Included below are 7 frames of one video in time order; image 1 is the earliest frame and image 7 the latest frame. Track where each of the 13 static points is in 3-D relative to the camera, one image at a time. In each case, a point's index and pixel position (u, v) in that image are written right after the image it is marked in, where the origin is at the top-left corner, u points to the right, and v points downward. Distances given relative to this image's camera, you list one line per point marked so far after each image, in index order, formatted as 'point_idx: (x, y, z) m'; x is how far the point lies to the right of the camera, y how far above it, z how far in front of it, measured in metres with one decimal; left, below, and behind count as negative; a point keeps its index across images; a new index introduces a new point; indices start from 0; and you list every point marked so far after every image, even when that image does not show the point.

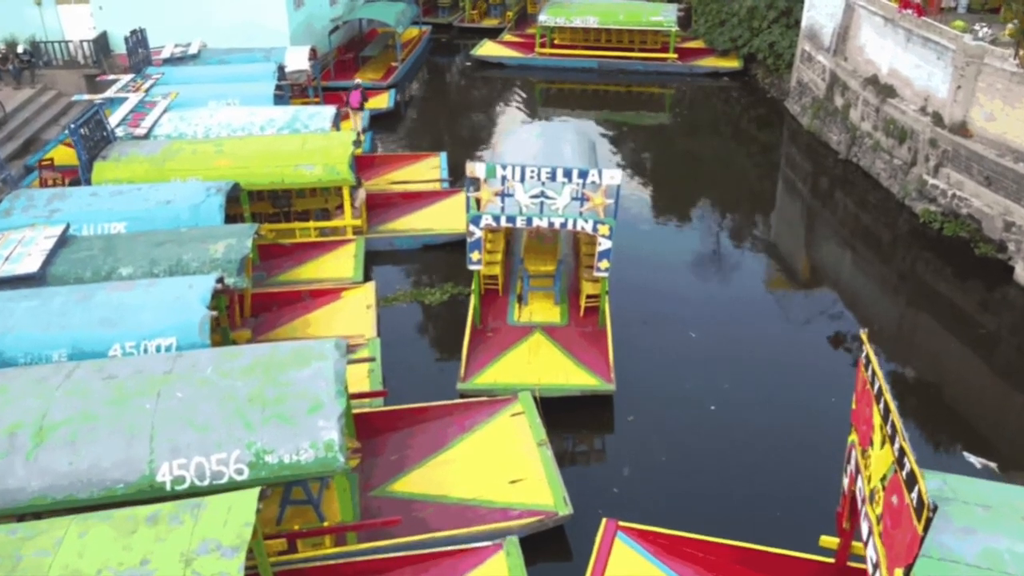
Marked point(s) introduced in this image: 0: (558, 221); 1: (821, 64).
0: (+0.5, +0.7, +10.2) m
1: (+5.7, +4.1, +18.6) m
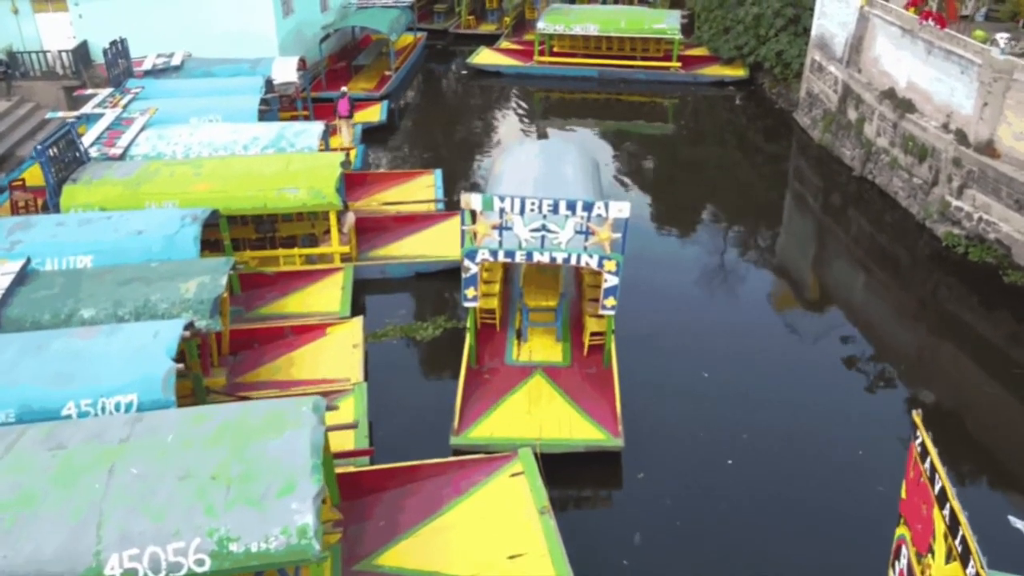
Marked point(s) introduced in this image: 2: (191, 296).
0: (+0.4, +0.3, +9.4) m
1: (+5.7, +3.8, +17.8) m
2: (-2.9, -0.1, +9.0) m
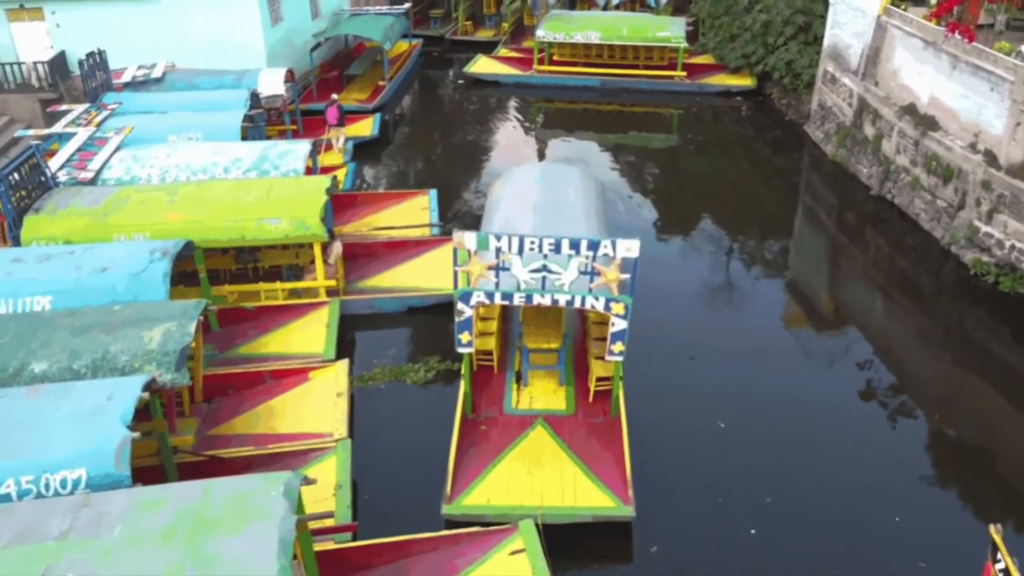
0: (+0.4, -0.1, +8.6) m
1: (+5.6, +3.4, +17.0) m
2: (-2.9, -0.5, +8.1) m
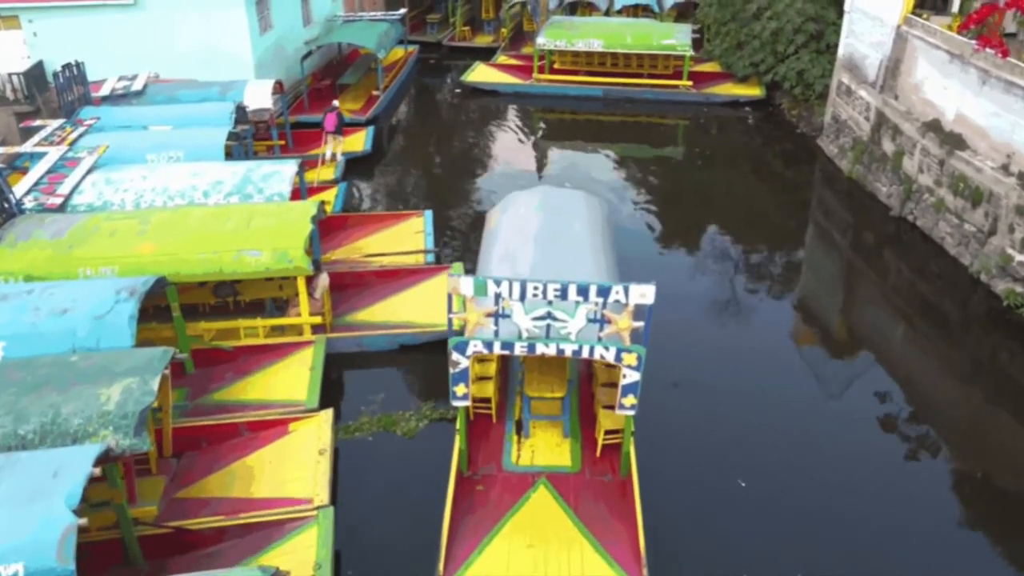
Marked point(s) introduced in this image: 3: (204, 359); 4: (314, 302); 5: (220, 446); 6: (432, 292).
0: (+0.4, -0.5, +7.7) m
1: (+5.6, +3.0, +16.1) m
2: (-2.9, -0.9, +7.3) m
3: (-3.1, -0.7, +10.3) m
4: (-2.1, -0.1, +10.8) m
5: (-2.6, -1.4, +9.0) m
6: (-0.9, 0.0, +11.9) m
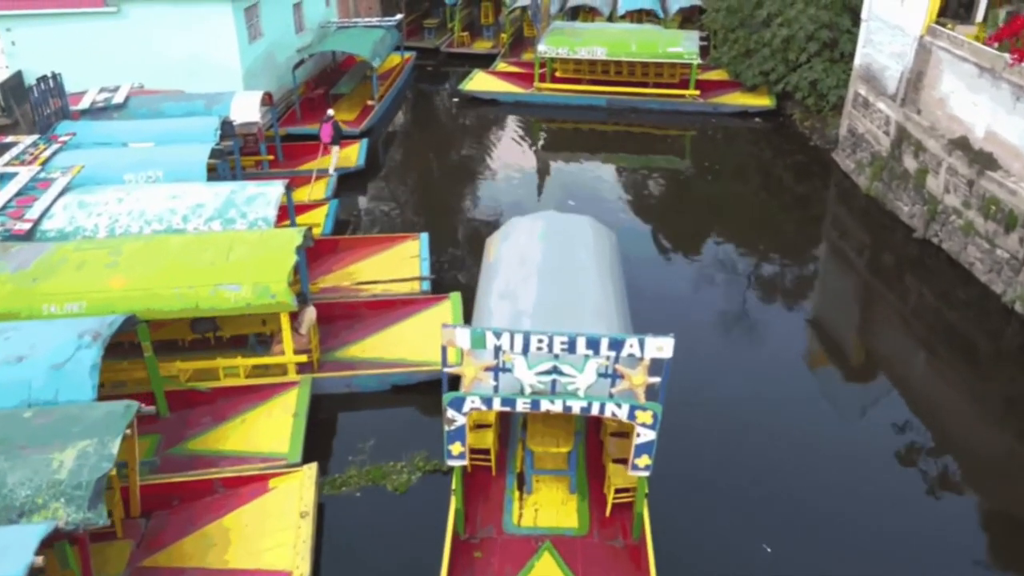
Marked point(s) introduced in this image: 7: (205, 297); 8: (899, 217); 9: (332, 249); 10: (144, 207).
0: (+0.4, -0.8, +6.9) m
1: (+5.6, +2.7, +15.3) m
2: (-2.9, -1.2, +6.5) m
3: (-3.1, -1.1, +9.5) m
4: (-2.1, -0.5, +10.0) m
5: (-2.6, -1.8, +8.2) m
6: (-0.9, -0.4, +11.0) m
7: (-2.8, -0.1, +9.2) m
8: (+5.8, +1.1, +15.2) m
9: (-2.3, +0.5, +12.8) m
10: (-4.1, +0.9, +11.1) m
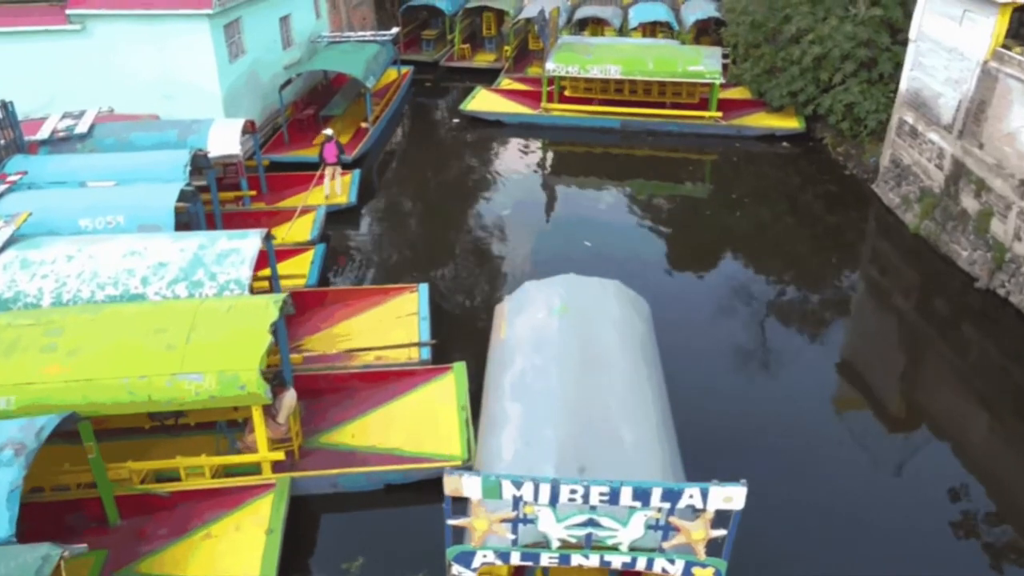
0: (+0.6, -1.5, +5.3) m
1: (+5.8, +2.0, +13.8) m
2: (-2.7, -1.9, +4.9) m
3: (-3.0, -1.8, +7.9) m
4: (-2.0, -1.2, +8.4) m
5: (-2.5, -2.4, +6.6) m
6: (-0.8, -1.1, +9.5) m
7: (-2.7, -0.8, +7.6) m
8: (+5.9, +0.4, +13.6) m
9: (-2.2, -0.2, +11.2) m
10: (-3.9, +0.2, +9.5) m
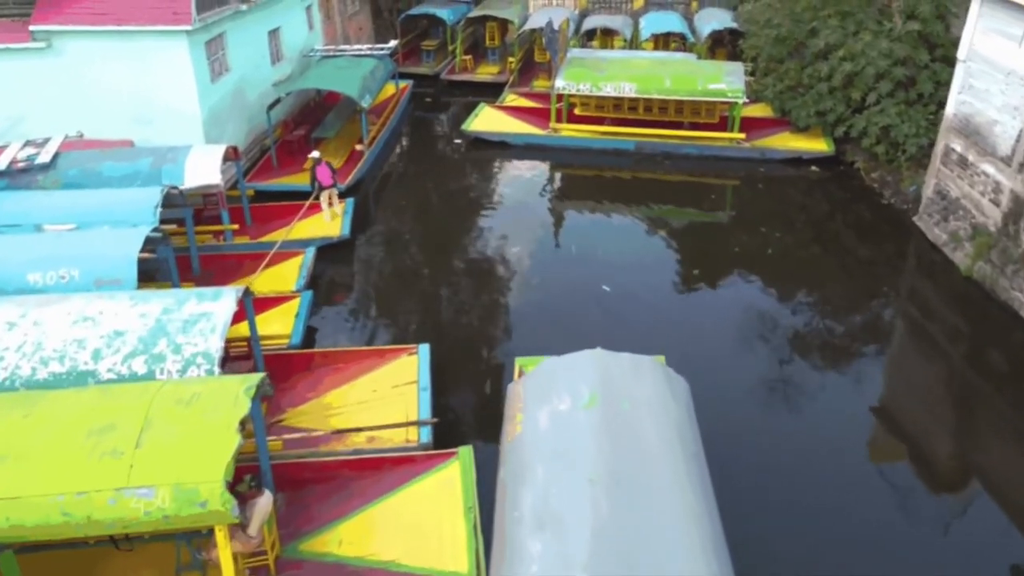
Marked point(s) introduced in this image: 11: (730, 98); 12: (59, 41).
0: (+0.7, -2.1, +4.0) m
1: (+5.9, +1.4, +12.4) m
2: (-2.6, -2.5, +3.5) m
3: (-2.9, -2.4, +6.5) m
4: (-1.9, -1.8, +7.1) m
5: (-2.3, -3.0, +5.2) m
6: (-0.7, -1.7, +8.1) m
7: (-2.5, -1.4, +6.2) m
8: (+6.0, -0.2, +12.3) m
9: (-2.0, -0.8, +9.8) m
10: (-3.8, -0.4, +8.2) m
11: (+3.7, +3.3, +17.4) m
12: (-6.2, +3.4, +13.8) m
